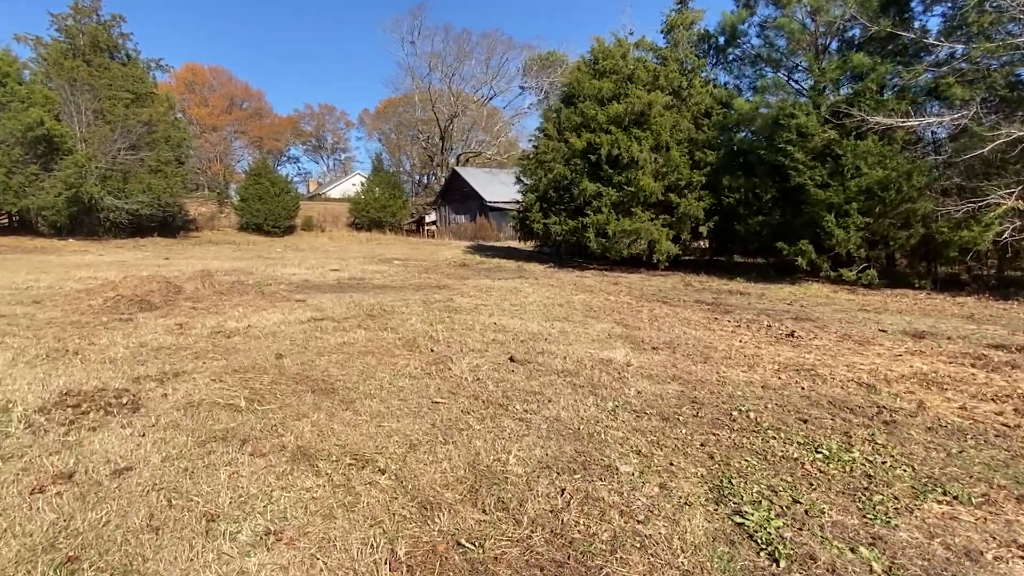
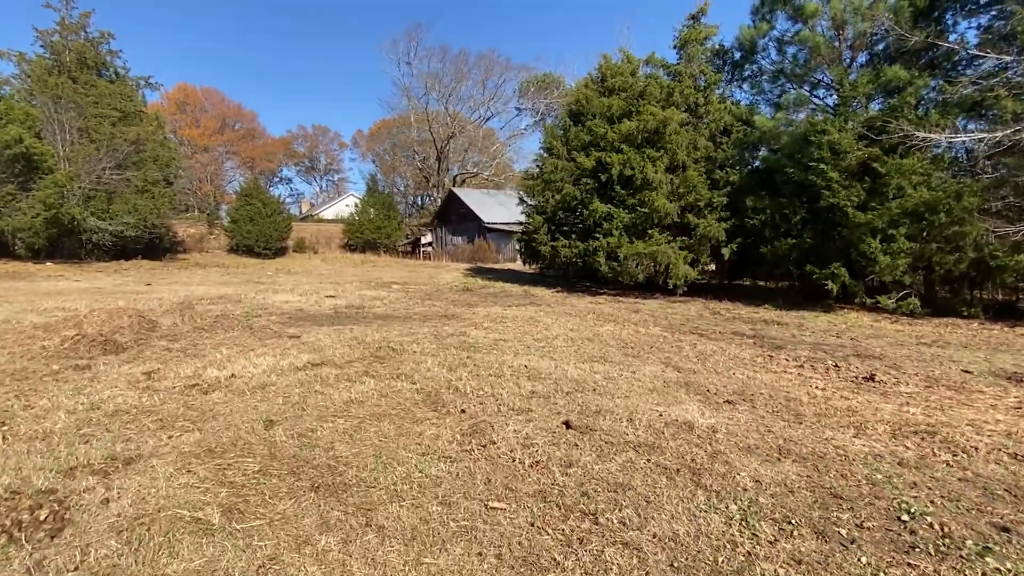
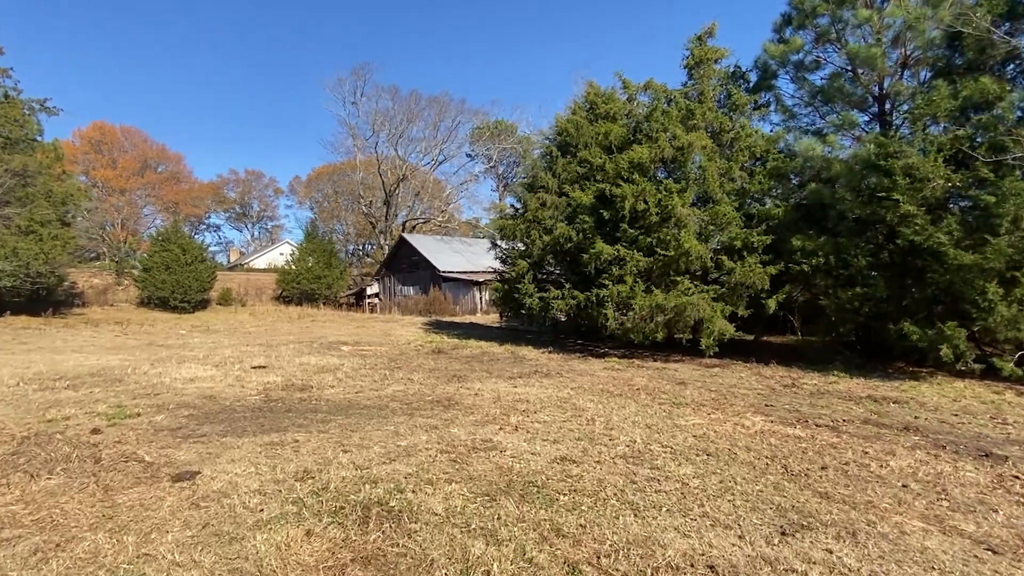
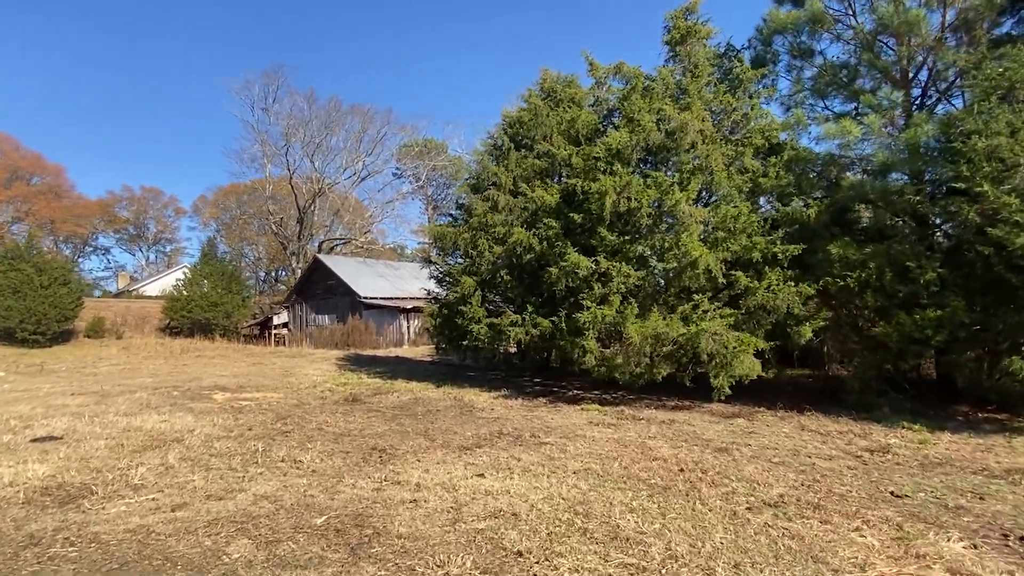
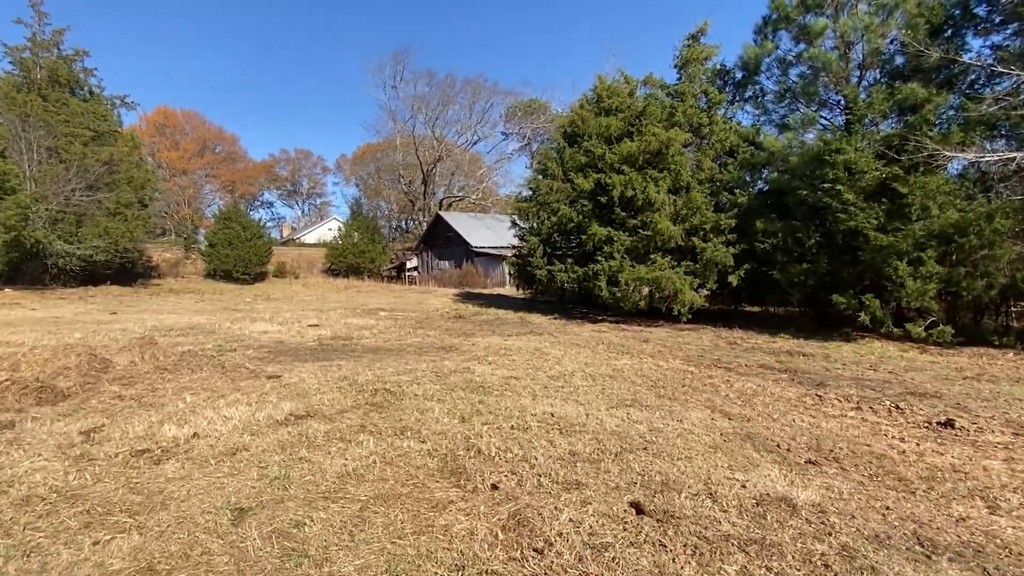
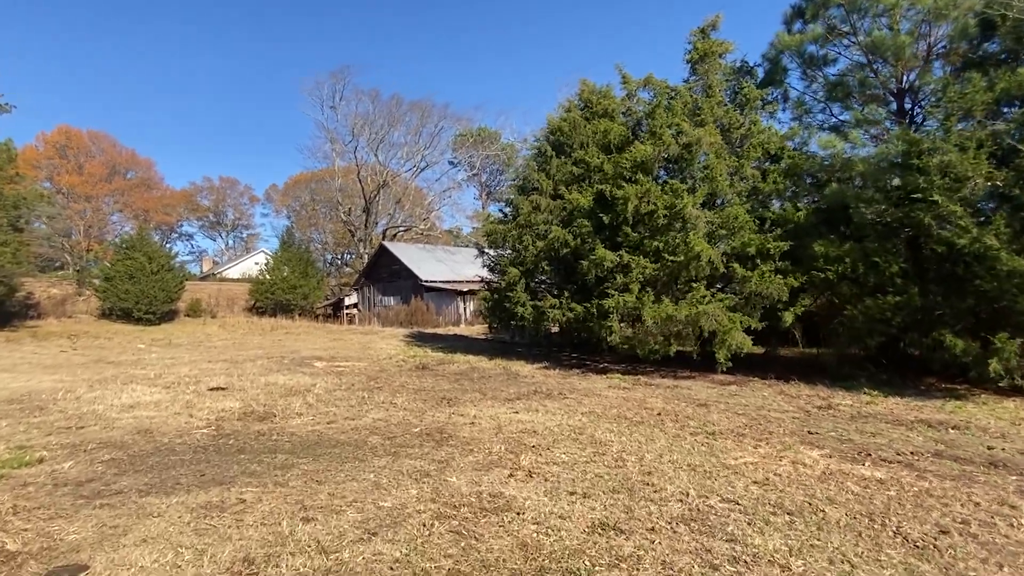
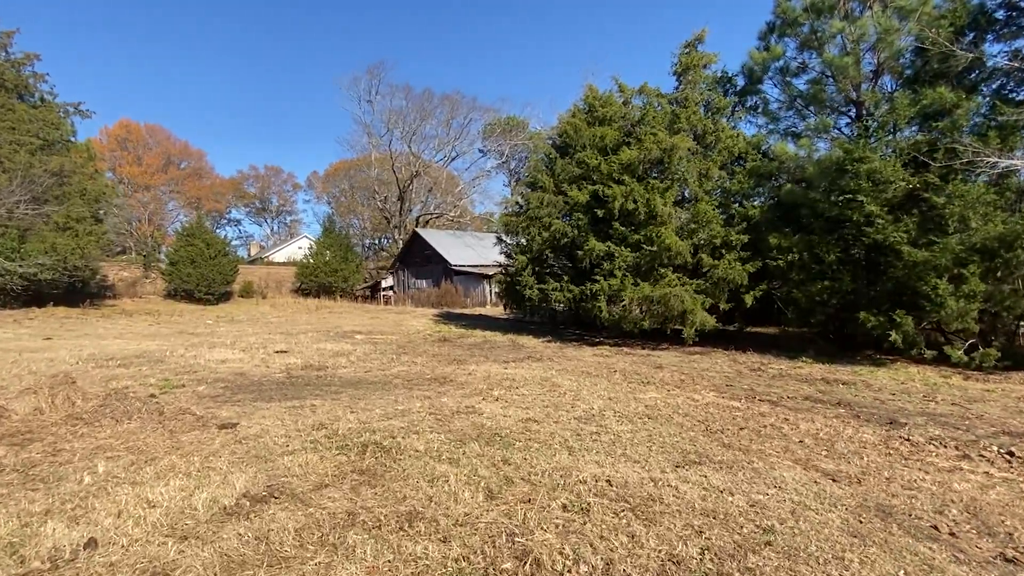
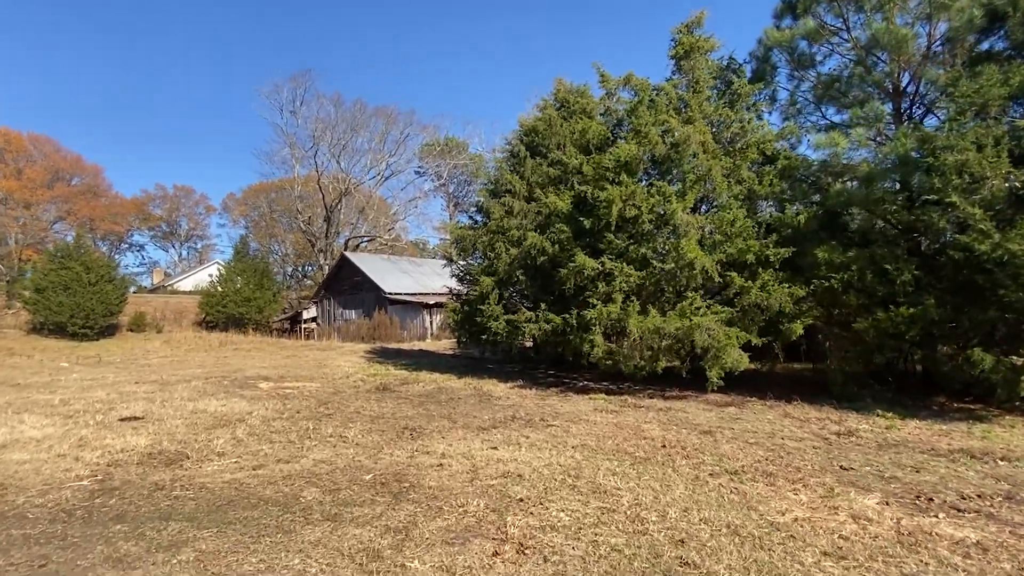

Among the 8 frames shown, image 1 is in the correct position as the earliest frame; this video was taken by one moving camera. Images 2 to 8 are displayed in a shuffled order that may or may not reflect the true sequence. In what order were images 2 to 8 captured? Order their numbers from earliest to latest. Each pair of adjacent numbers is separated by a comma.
2, 5, 7, 3, 6, 8, 4
